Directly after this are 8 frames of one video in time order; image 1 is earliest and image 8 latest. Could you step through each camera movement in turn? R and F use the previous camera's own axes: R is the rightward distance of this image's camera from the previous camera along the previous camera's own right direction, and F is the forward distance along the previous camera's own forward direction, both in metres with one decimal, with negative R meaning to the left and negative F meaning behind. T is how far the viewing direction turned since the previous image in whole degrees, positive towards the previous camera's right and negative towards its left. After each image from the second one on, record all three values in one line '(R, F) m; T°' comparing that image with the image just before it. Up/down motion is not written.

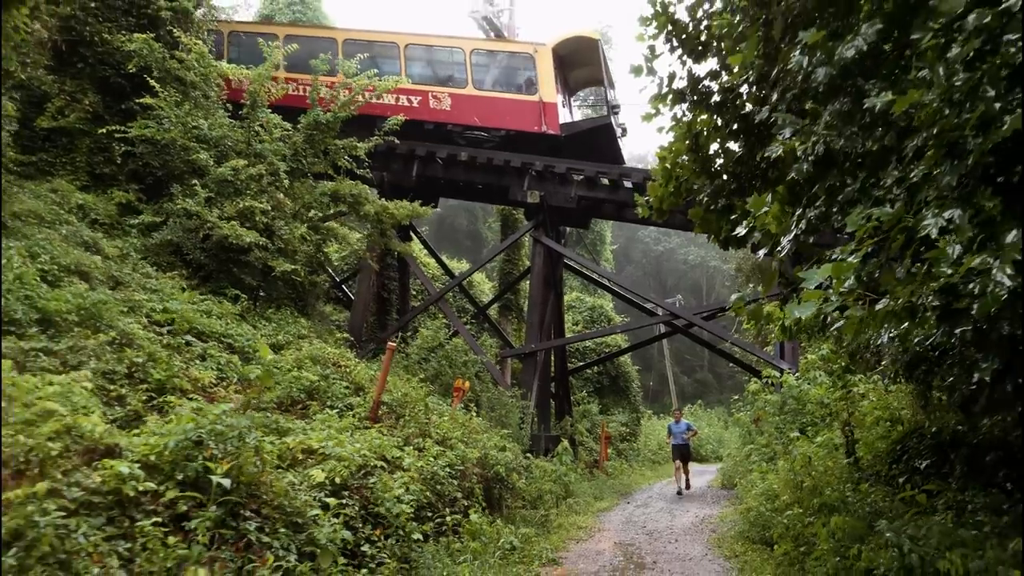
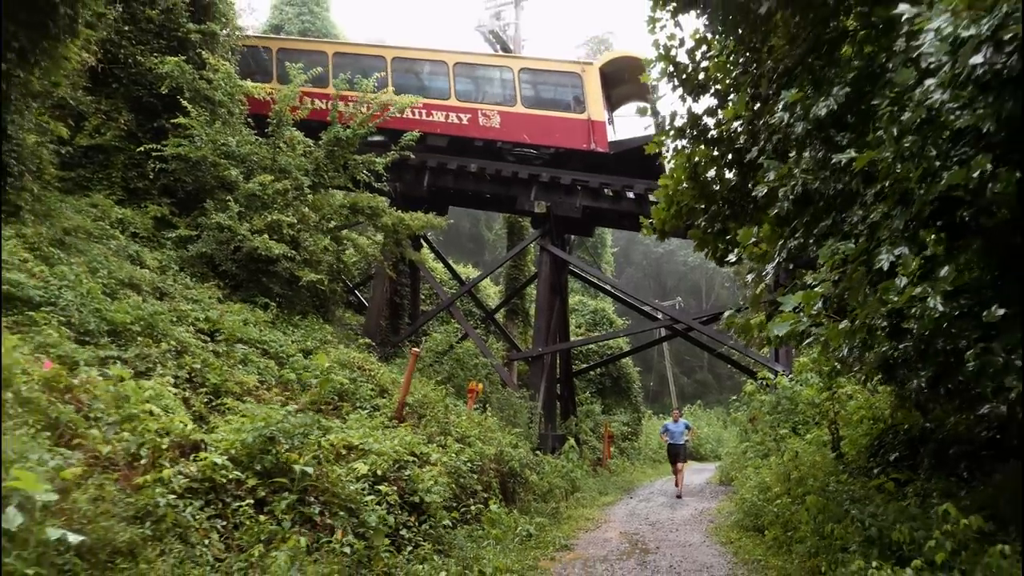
(-0.2, -0.6) m; 0°
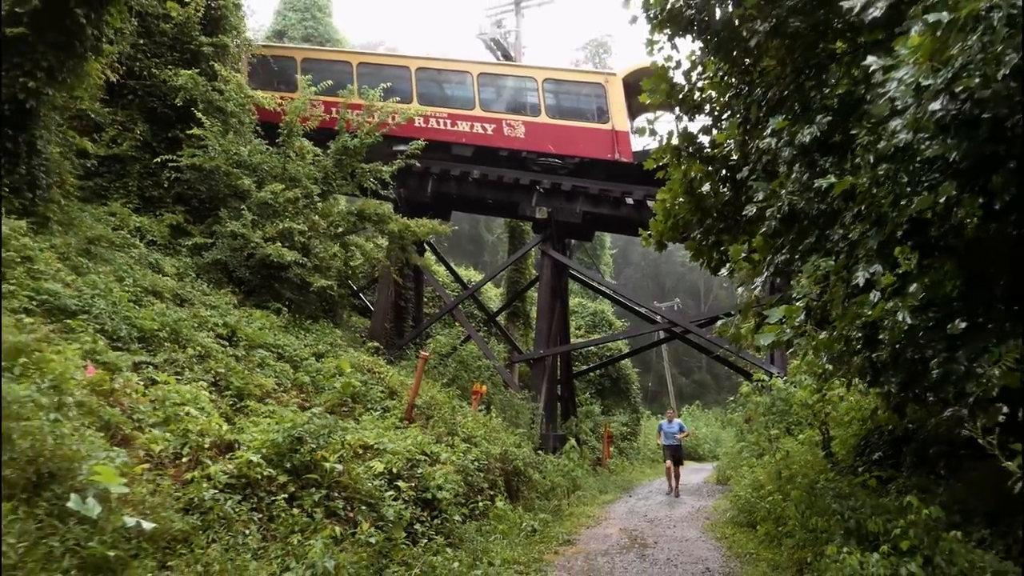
(-0.1, -0.3) m; 0°
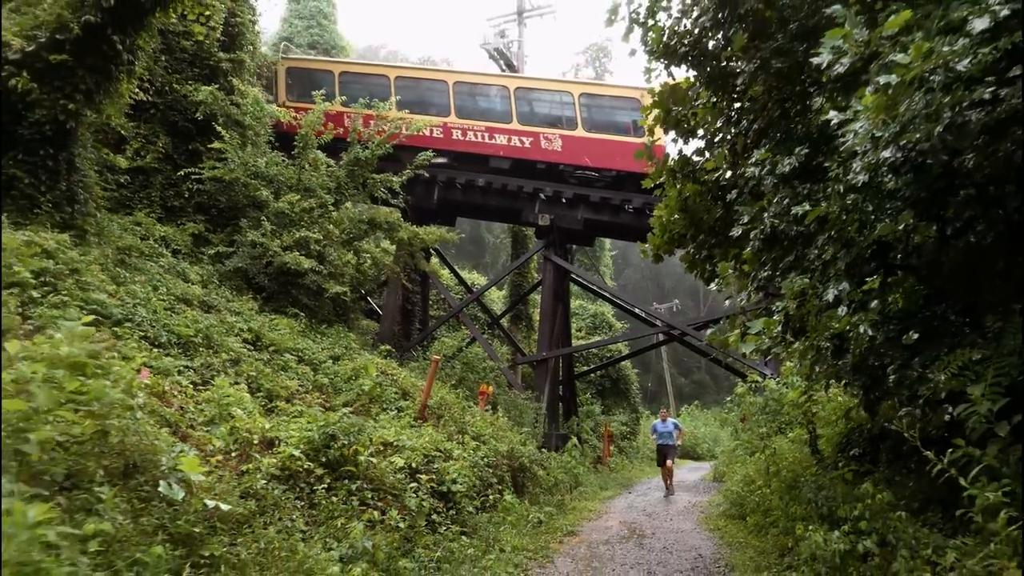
(-0.1, -0.5) m; 0°
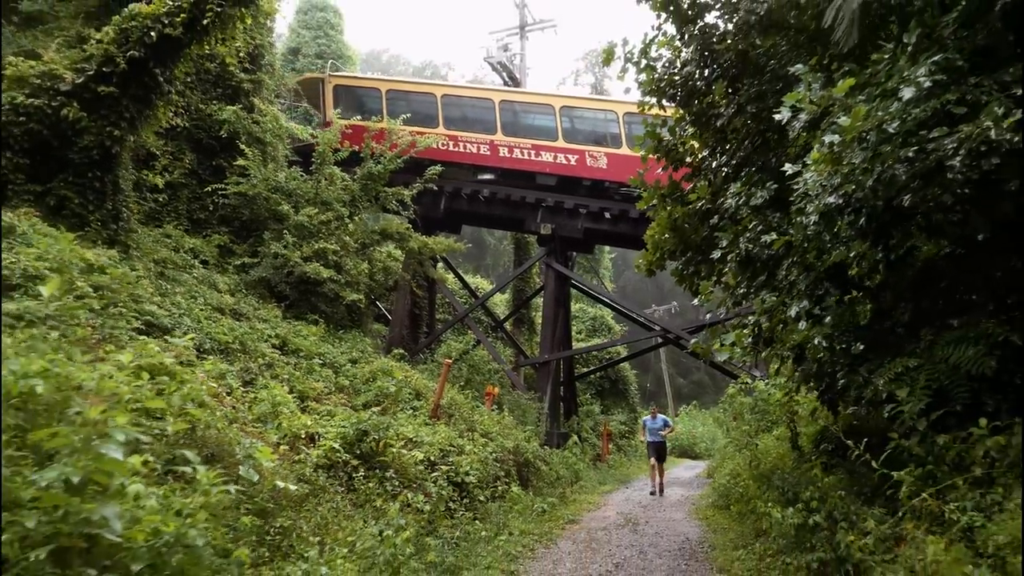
(-0.1, -0.7) m; 0°
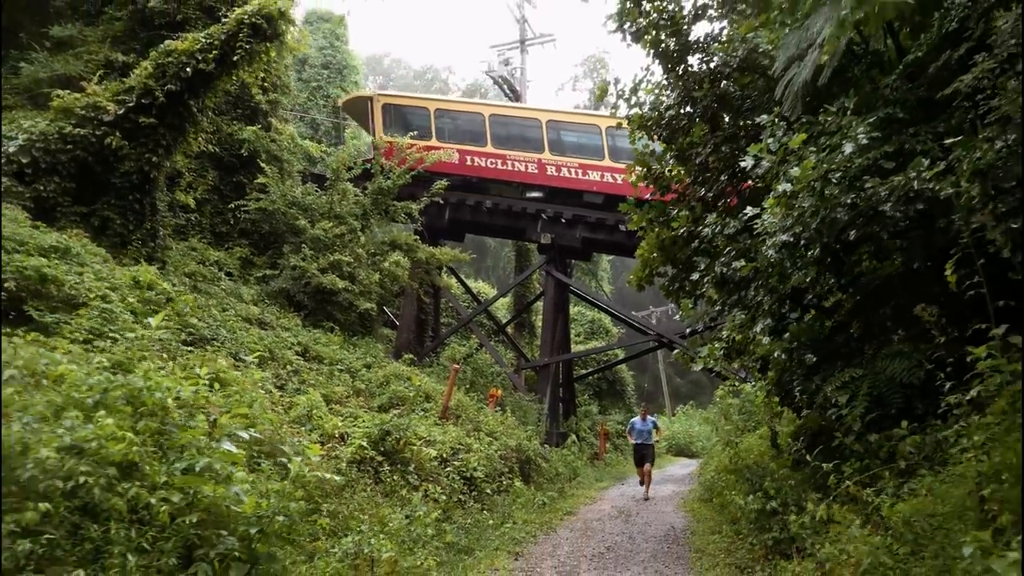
(0.0, -0.7) m; 0°
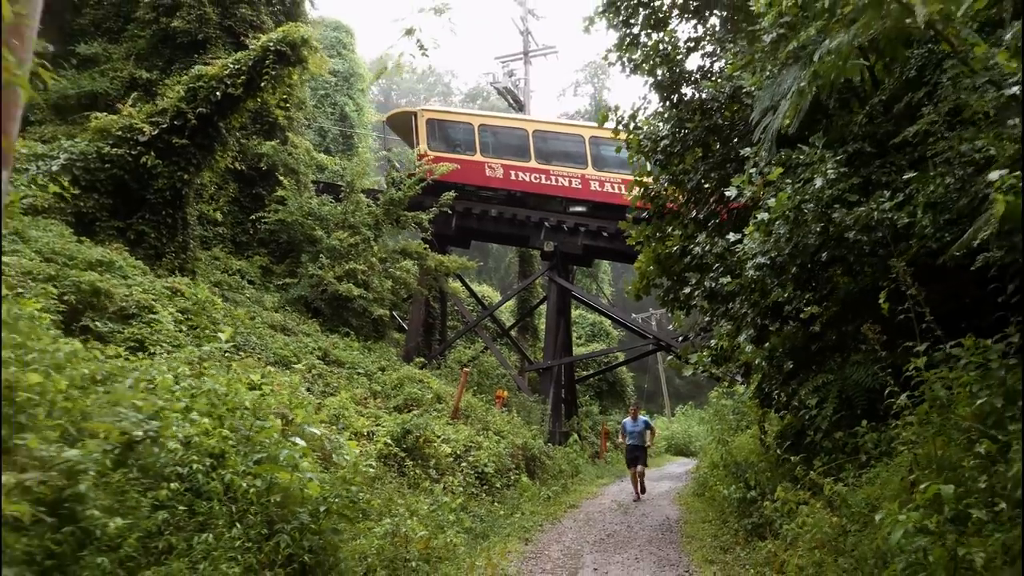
(-0.1, -0.6) m; 0°
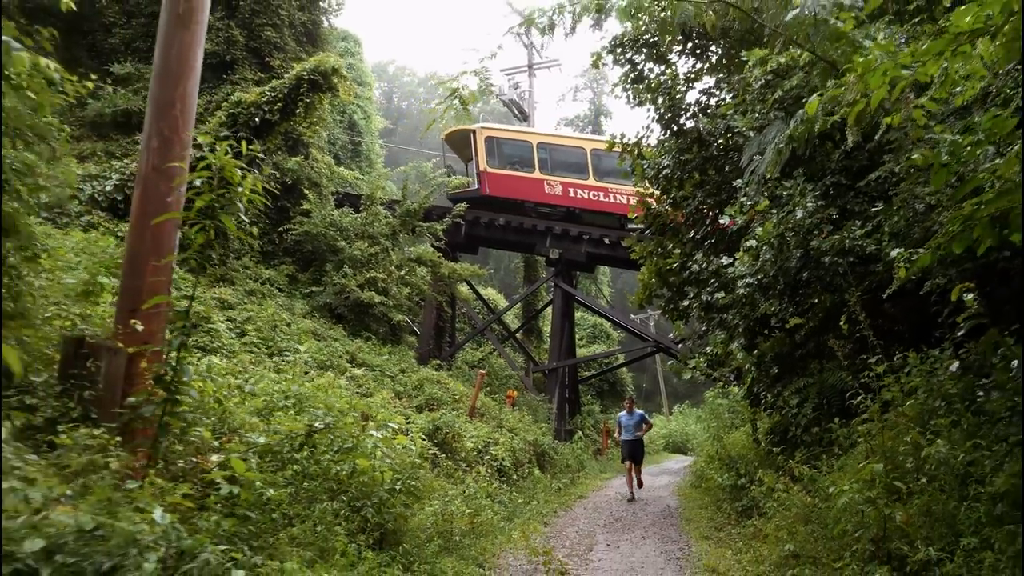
(-0.3, -0.8) m; 0°
